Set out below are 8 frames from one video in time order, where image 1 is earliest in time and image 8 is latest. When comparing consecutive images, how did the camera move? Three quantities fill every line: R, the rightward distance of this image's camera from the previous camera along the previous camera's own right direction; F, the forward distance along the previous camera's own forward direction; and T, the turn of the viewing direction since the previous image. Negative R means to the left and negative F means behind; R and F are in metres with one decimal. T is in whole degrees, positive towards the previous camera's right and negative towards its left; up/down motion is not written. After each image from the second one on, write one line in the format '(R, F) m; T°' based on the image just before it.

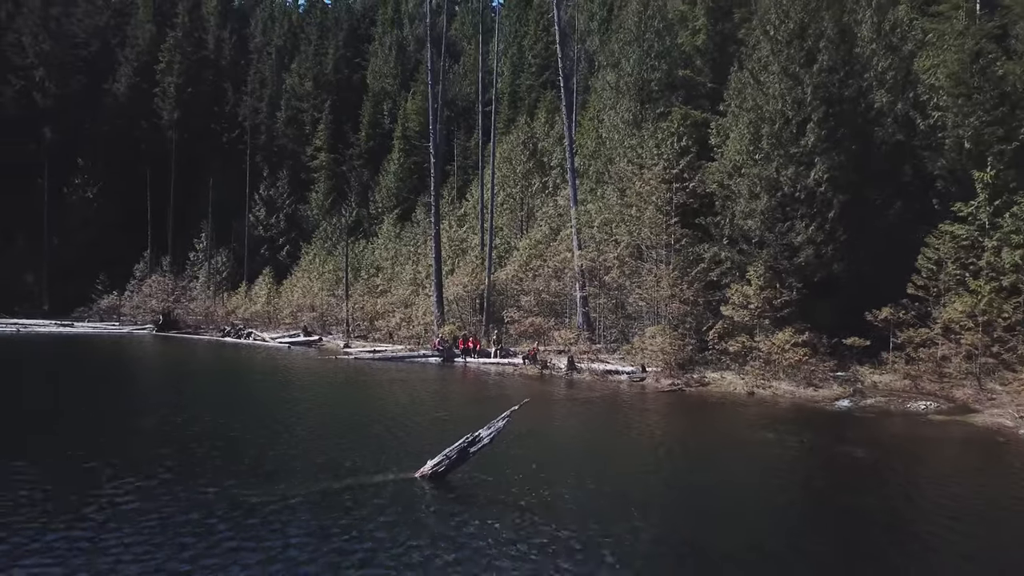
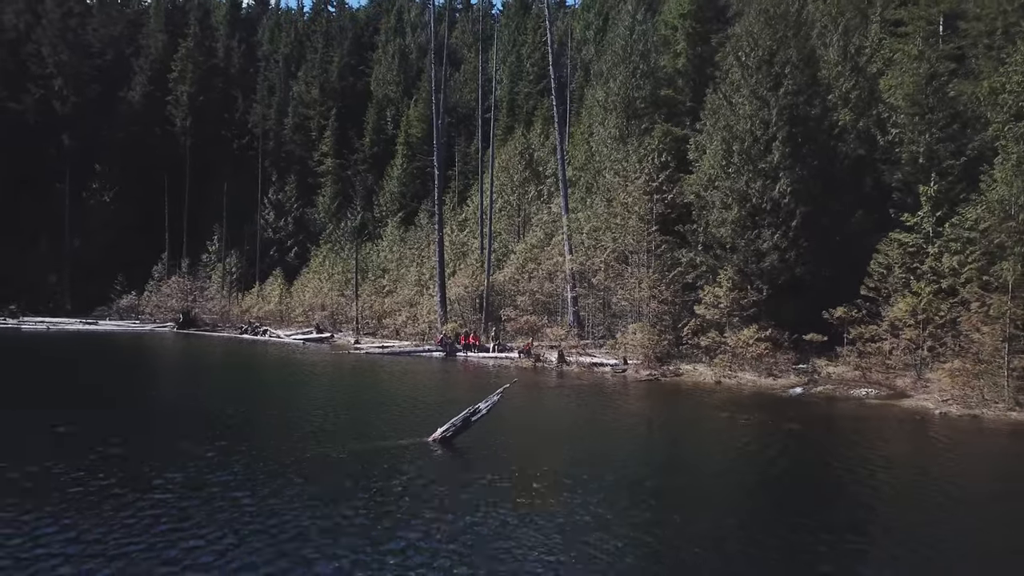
(+0.1, -2.4) m; 0°
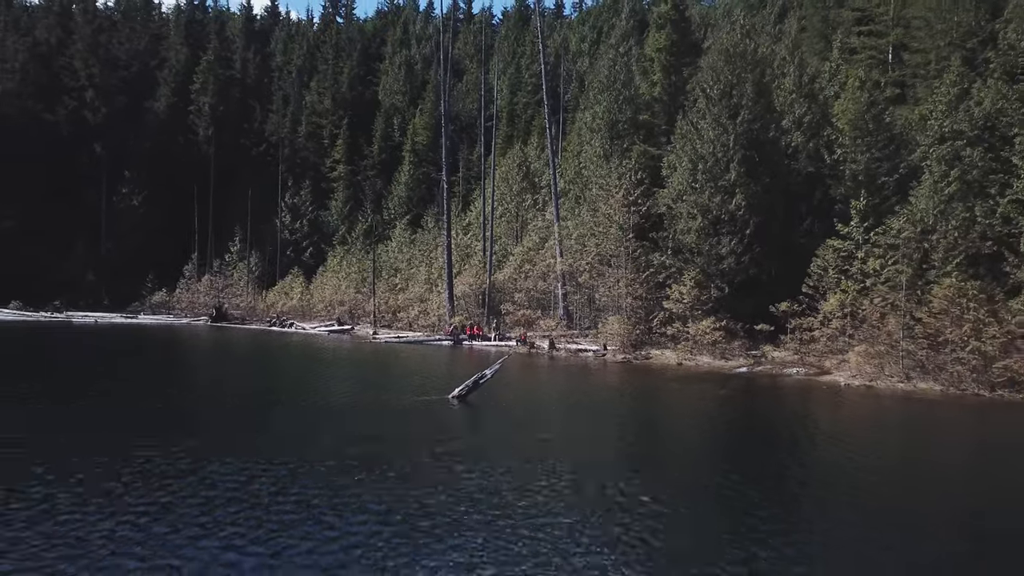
(+0.1, -4.4) m; 0°
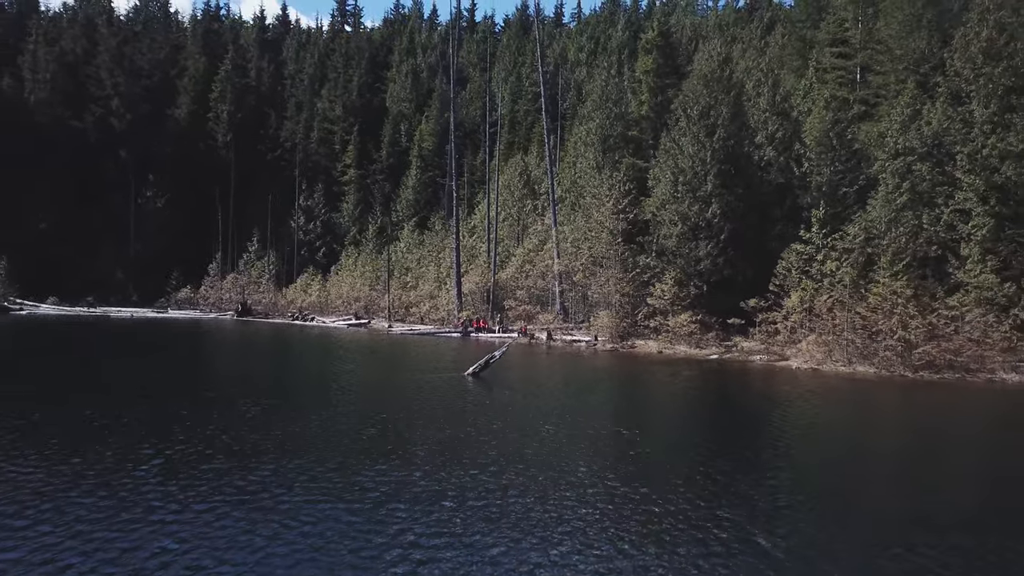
(-0.1, -3.7) m; 0°
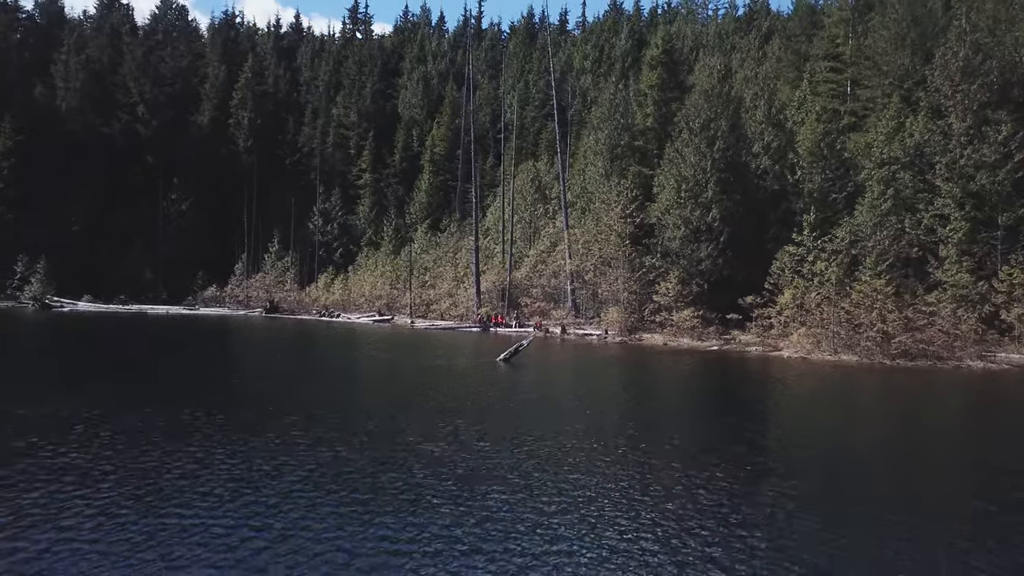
(-1.0, -2.9) m; 0°
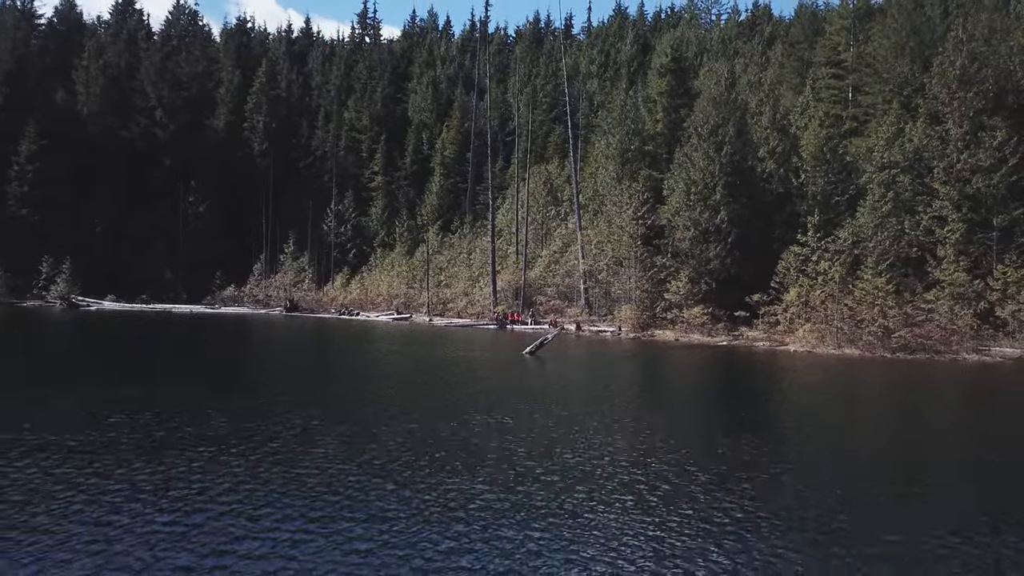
(-1.0, -1.6) m; 0°
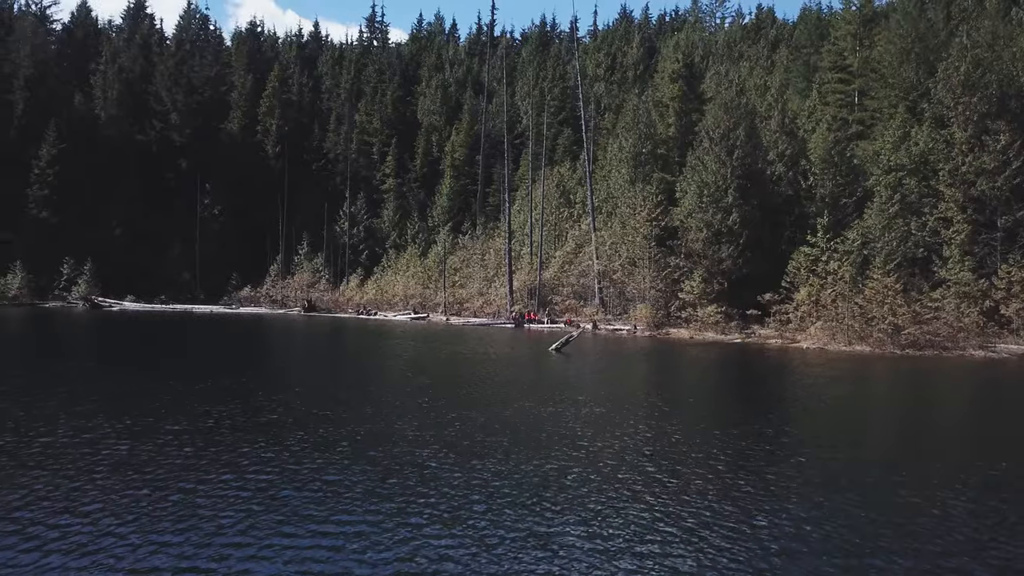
(-1.1, -1.1) m; 0°
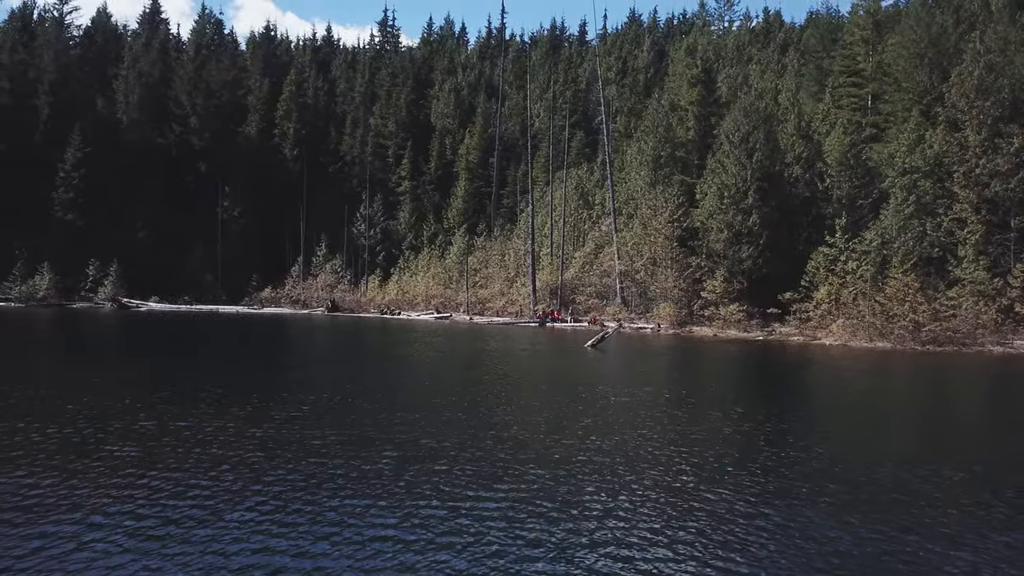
(-1.6, -1.0) m; 0°
